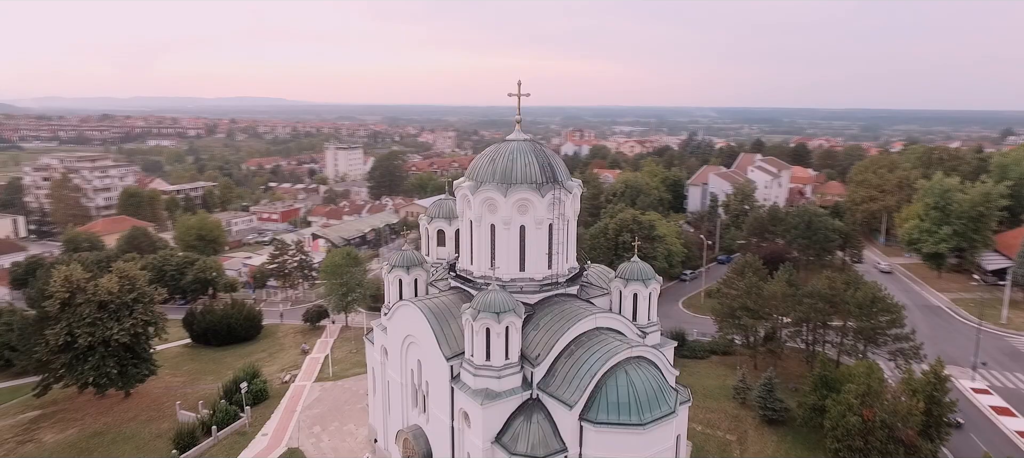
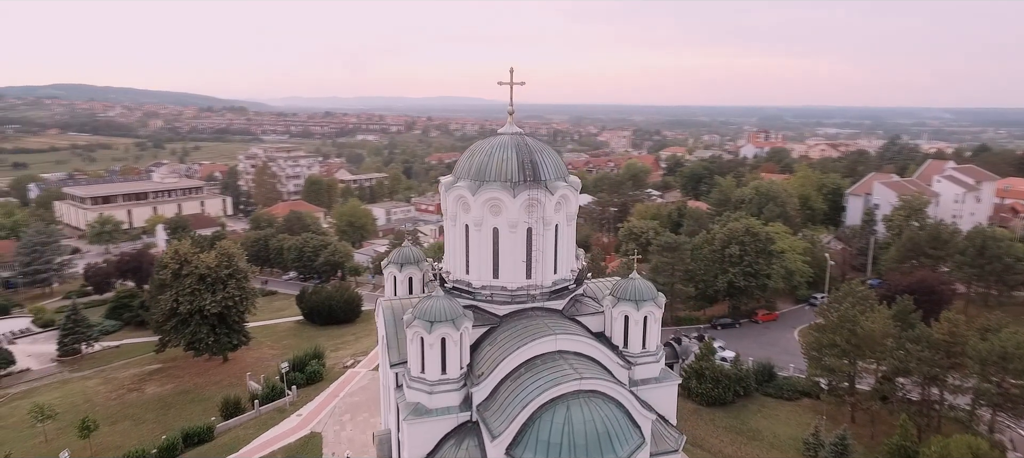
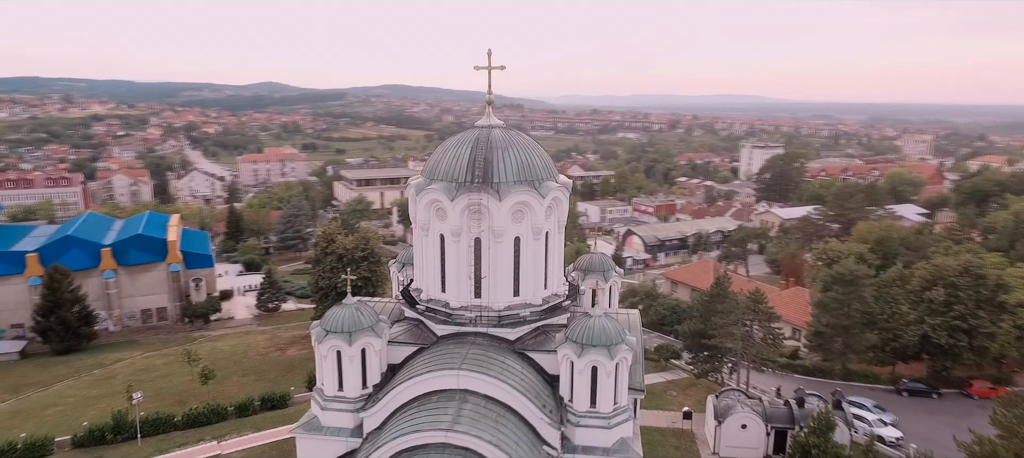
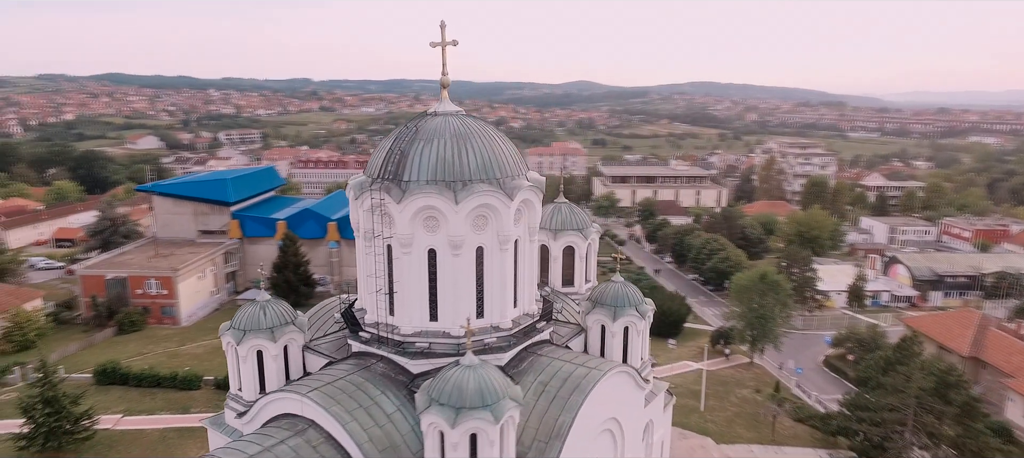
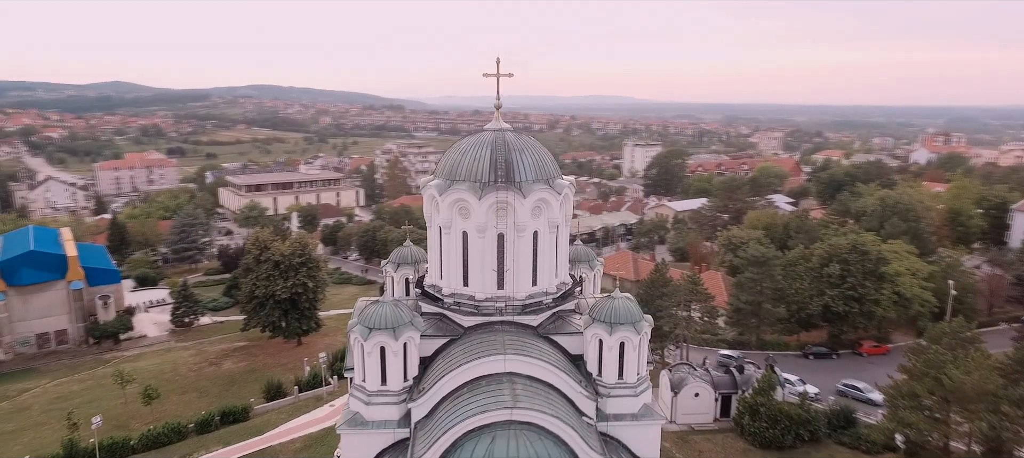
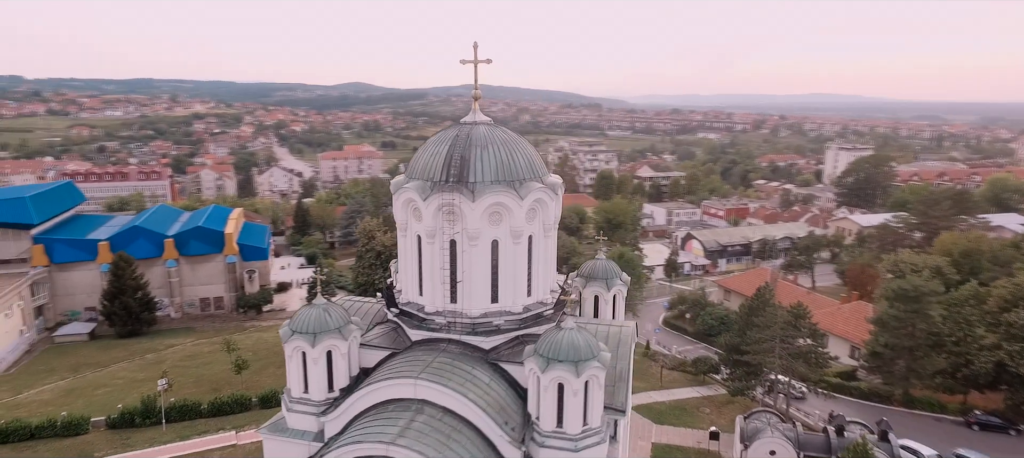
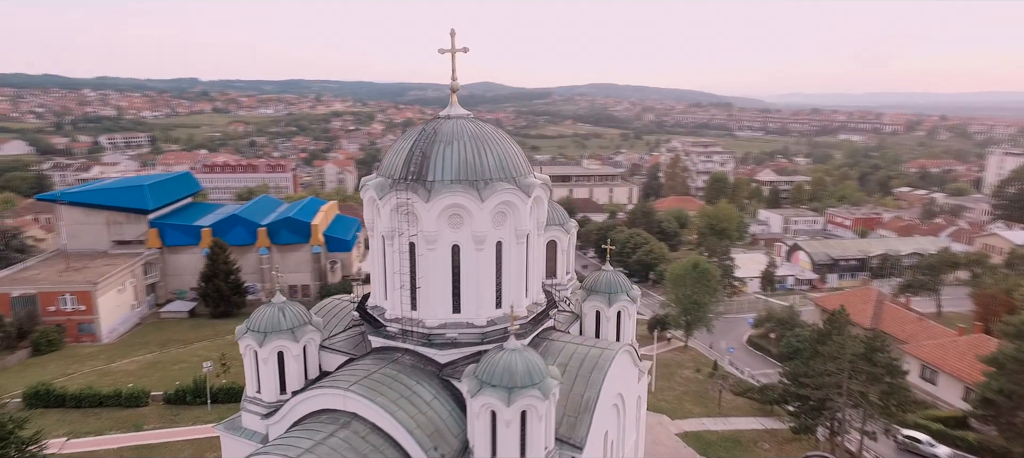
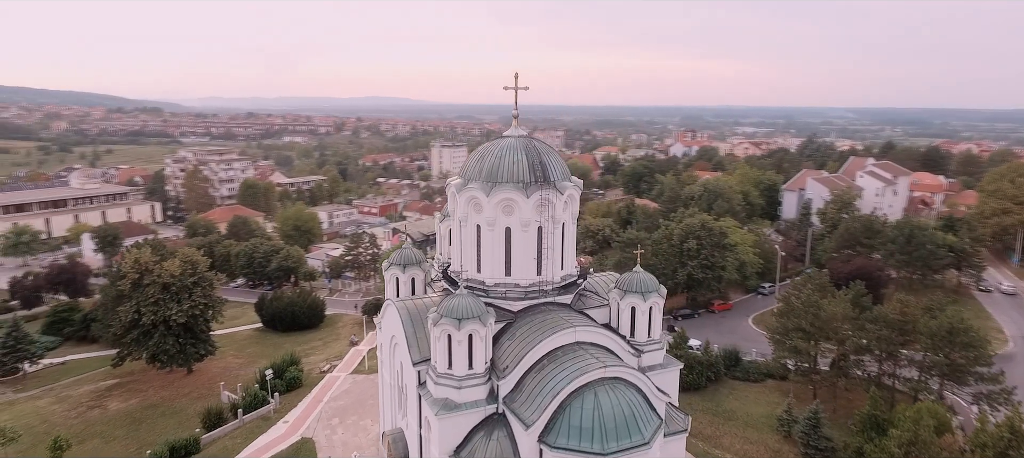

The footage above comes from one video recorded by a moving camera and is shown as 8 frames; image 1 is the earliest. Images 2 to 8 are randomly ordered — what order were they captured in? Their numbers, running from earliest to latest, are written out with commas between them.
8, 2, 5, 3, 6, 7, 4
